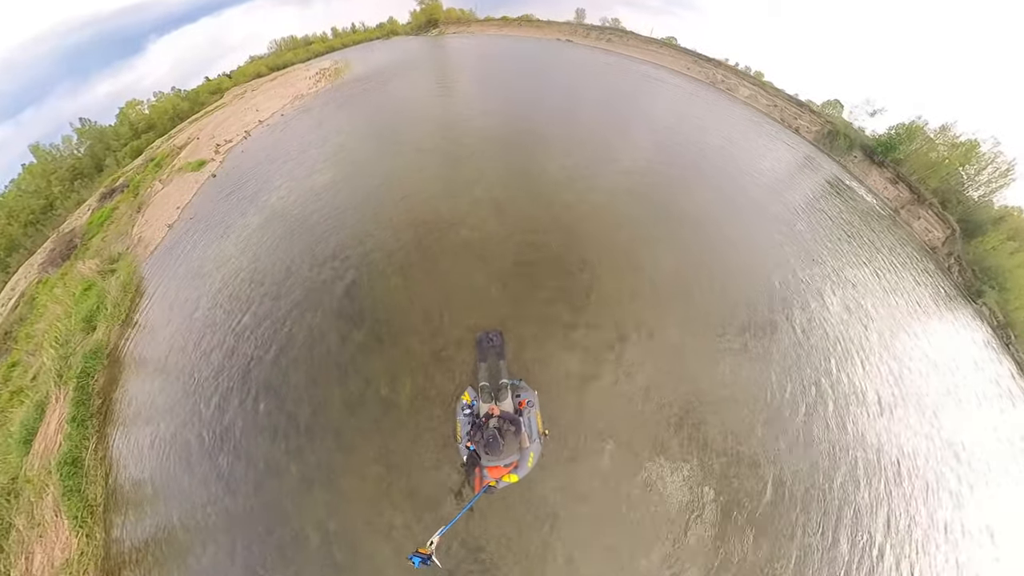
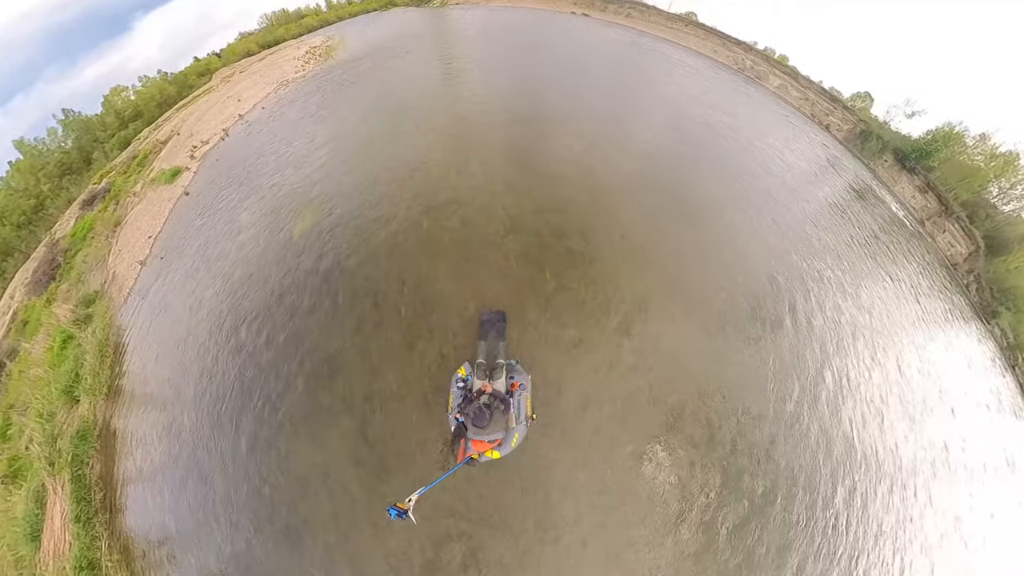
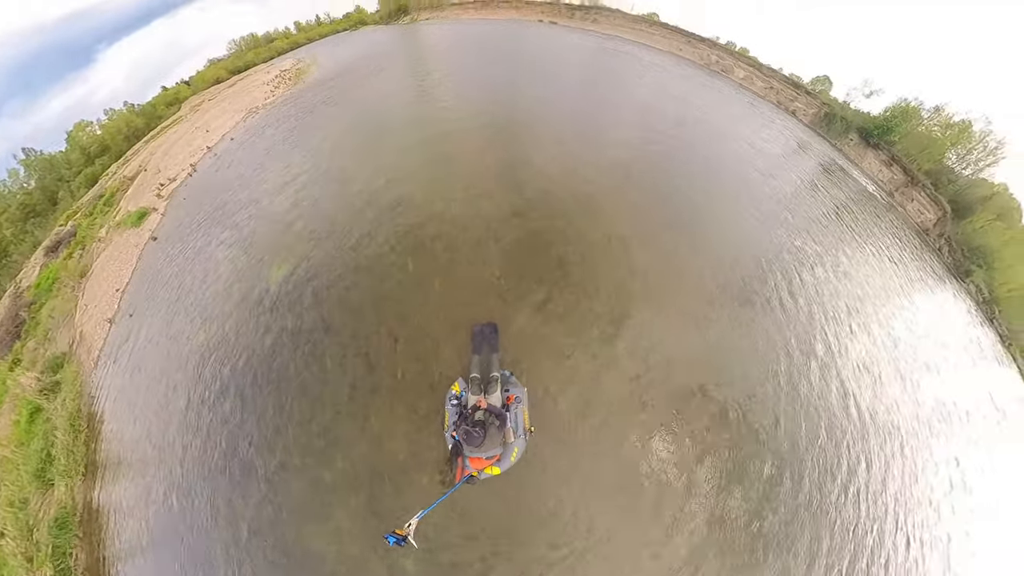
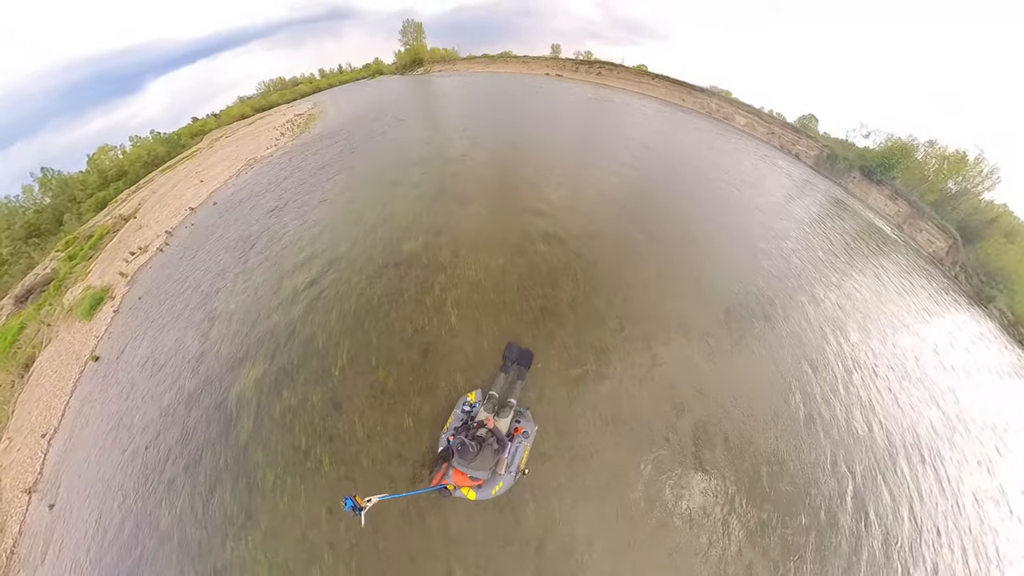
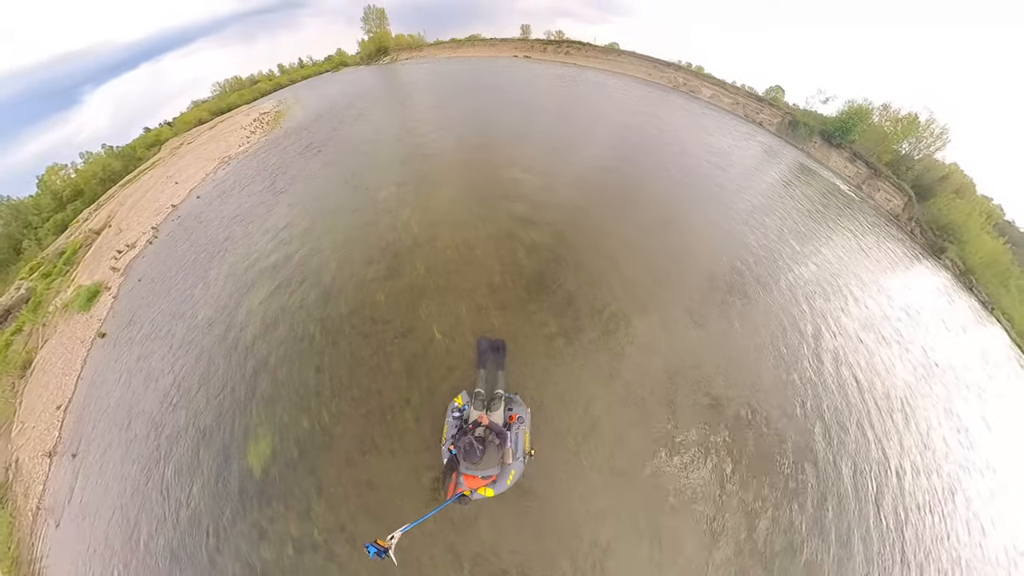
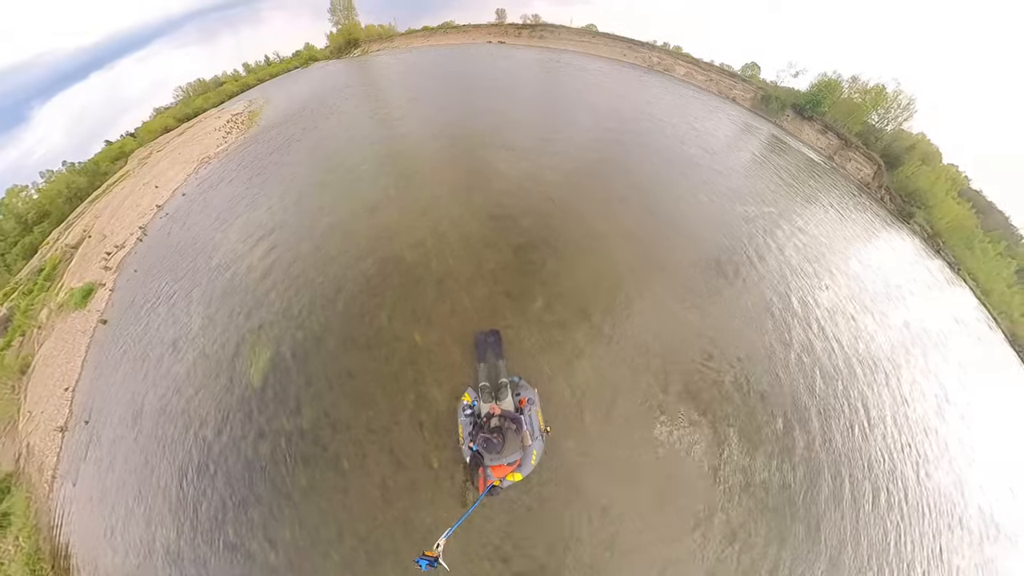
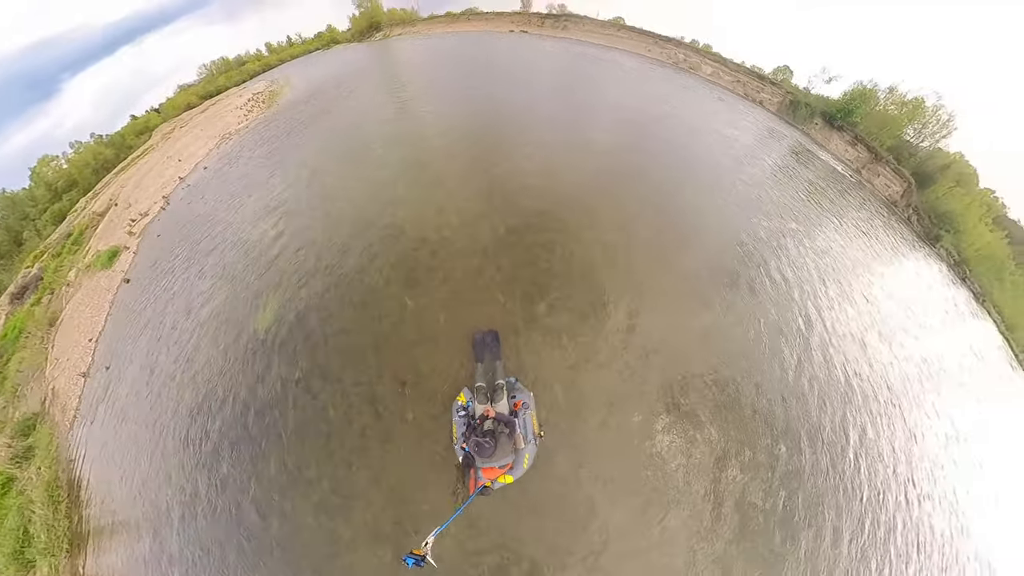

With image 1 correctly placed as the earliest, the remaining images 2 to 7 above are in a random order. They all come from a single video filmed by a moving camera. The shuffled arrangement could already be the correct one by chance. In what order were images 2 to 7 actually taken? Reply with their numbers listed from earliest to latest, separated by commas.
2, 3, 7, 6, 5, 4
